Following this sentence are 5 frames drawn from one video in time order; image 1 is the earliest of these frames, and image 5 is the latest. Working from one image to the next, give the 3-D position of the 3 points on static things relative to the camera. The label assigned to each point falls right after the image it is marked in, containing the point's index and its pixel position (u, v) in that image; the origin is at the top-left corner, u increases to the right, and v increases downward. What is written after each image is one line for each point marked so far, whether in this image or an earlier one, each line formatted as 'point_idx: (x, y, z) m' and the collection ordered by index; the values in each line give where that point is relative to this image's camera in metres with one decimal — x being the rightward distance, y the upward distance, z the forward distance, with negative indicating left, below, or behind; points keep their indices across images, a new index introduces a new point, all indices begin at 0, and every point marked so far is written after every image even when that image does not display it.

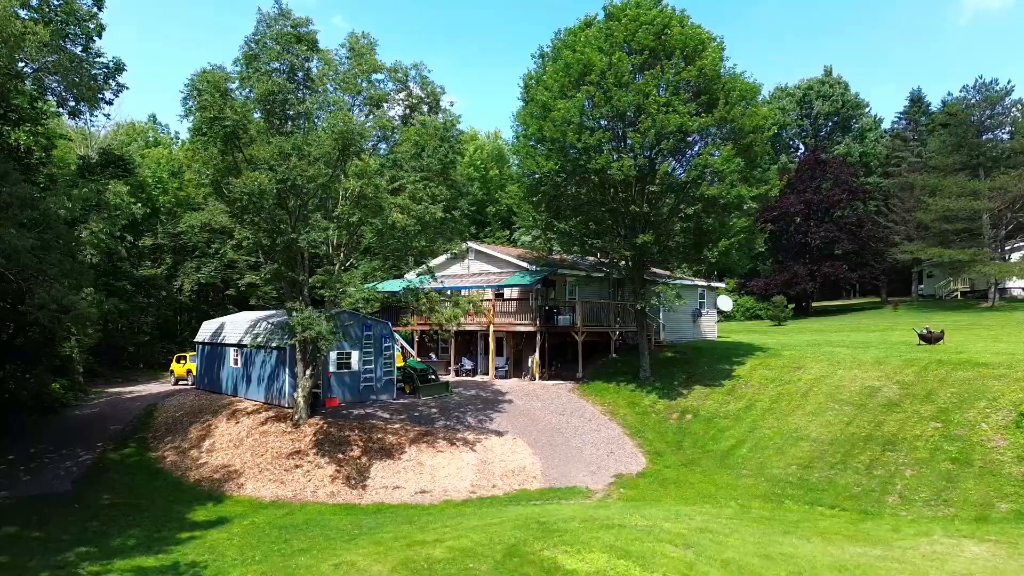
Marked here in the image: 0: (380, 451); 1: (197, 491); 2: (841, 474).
0: (-4.0, -4.9, +18.7) m
1: (-8.9, -5.7, +17.4) m
2: (+8.5, -4.8, +16.0) m
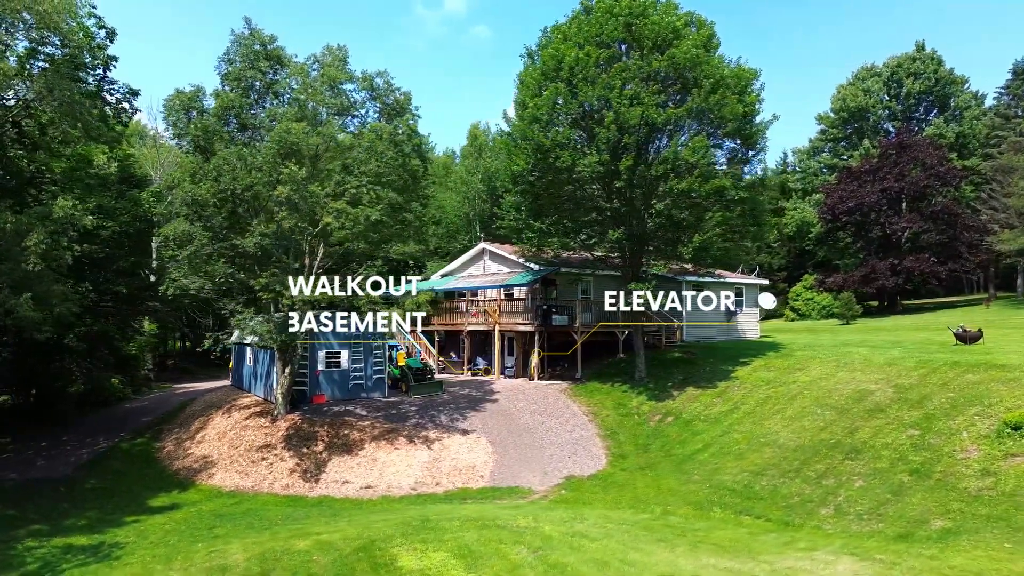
0: (-5.3, -4.9, +19.4) m
1: (-10.3, -5.8, +18.8) m
2: (+6.6, -4.6, +14.8) m
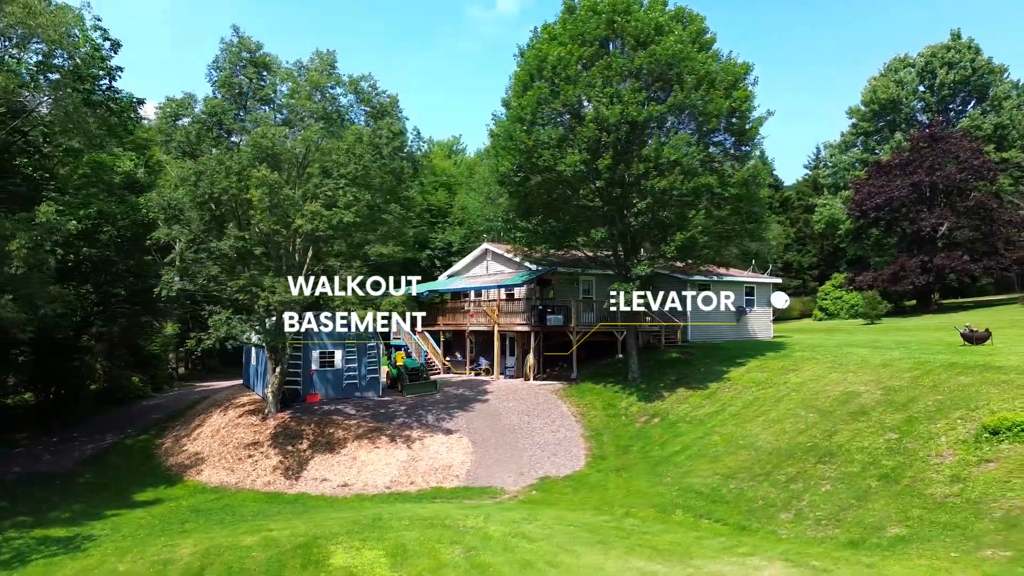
0: (-5.9, -5.0, +19.7) m
1: (-10.9, -5.9, +19.4) m
2: (+5.7, -4.6, +14.5) m
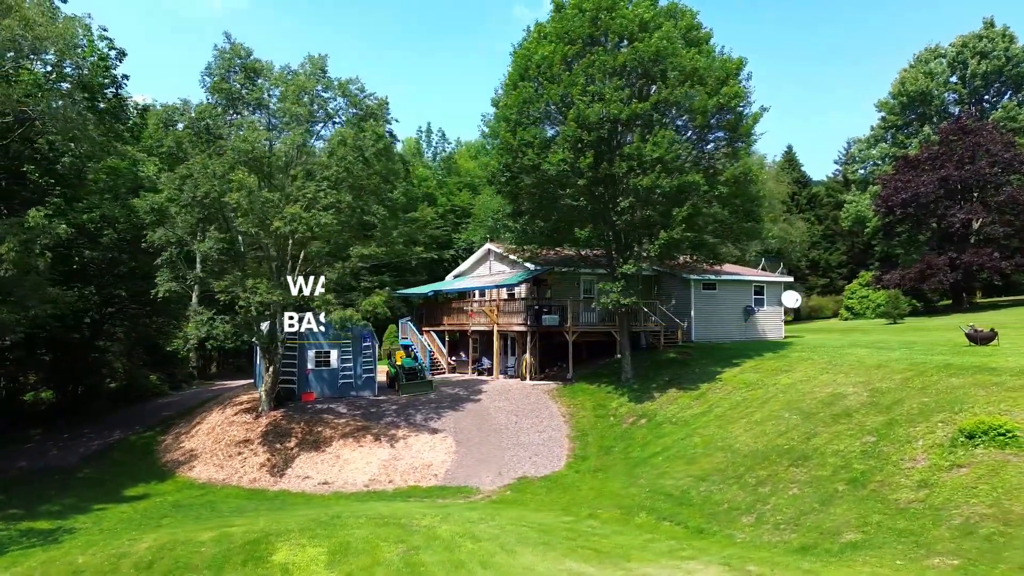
0: (-6.4, -5.0, +20.0) m
1: (-11.4, -5.9, +20.0) m
2: (+5.0, -4.6, +14.3) m
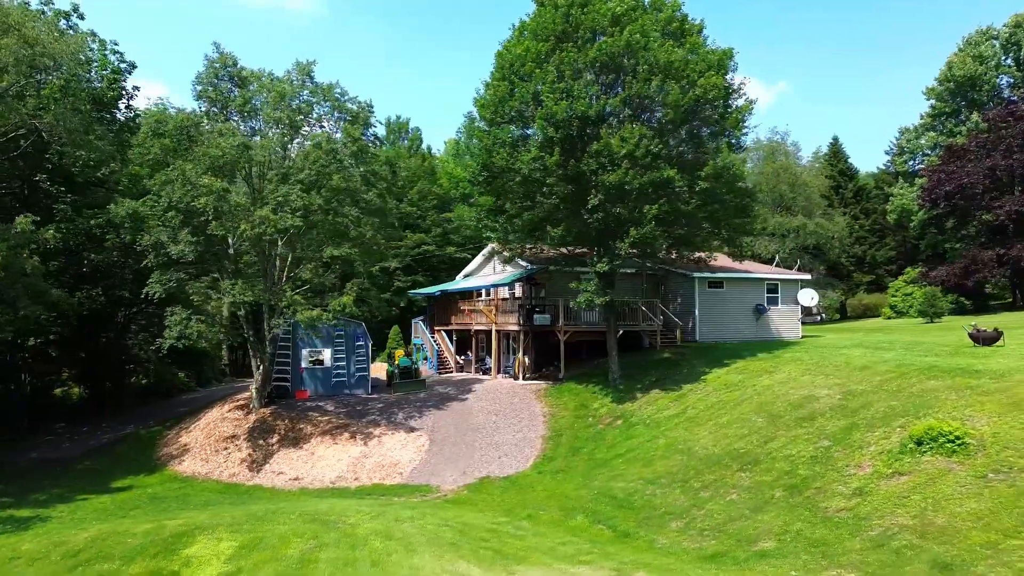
0: (-7.3, -5.1, +20.7) m
1: (-12.3, -6.0, +21.0) m
2: (+3.6, -4.6, +14.0) m
